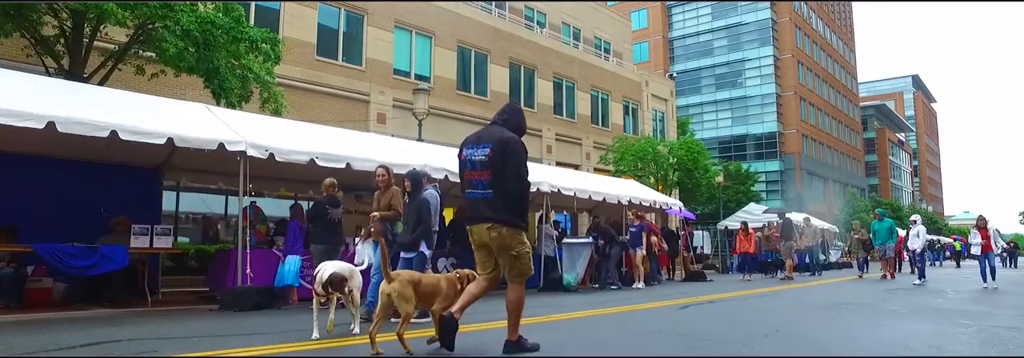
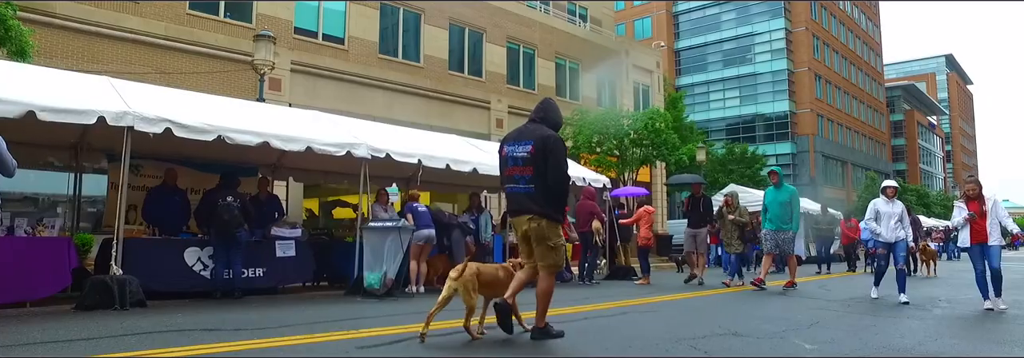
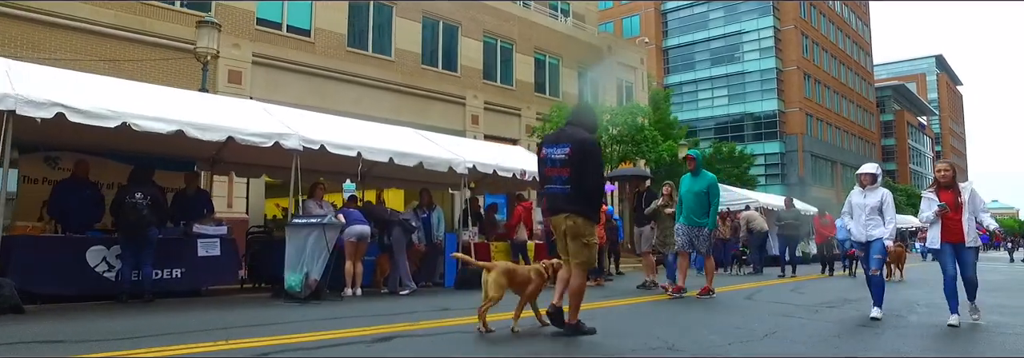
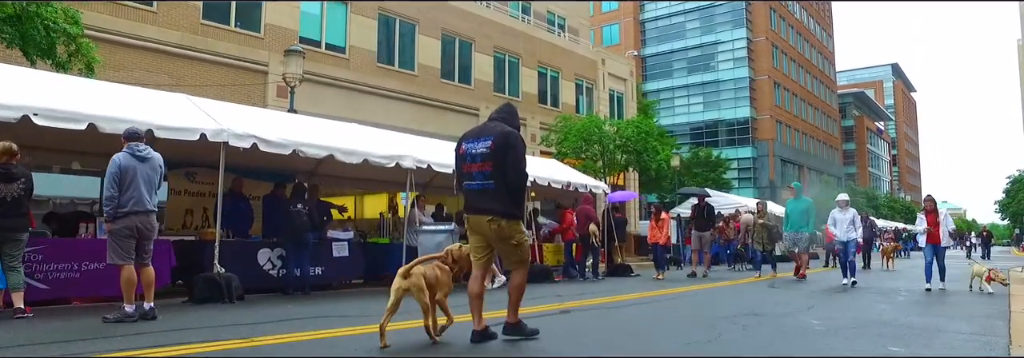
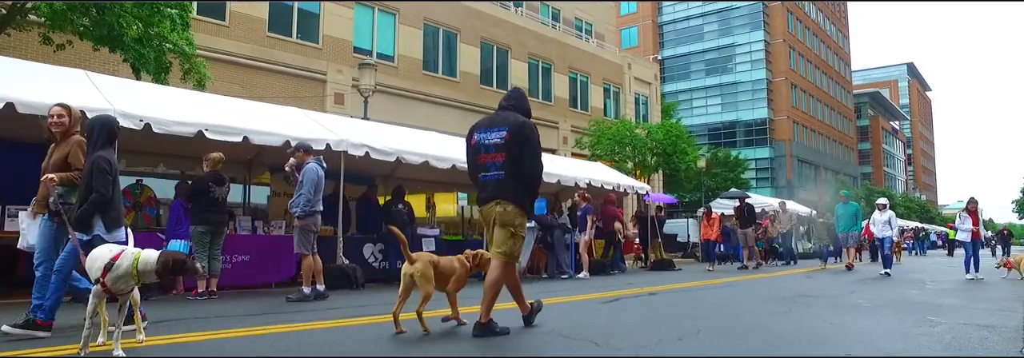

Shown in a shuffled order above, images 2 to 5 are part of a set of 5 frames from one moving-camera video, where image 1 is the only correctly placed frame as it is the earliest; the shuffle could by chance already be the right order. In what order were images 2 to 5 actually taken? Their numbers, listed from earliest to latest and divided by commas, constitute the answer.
5, 4, 2, 3
